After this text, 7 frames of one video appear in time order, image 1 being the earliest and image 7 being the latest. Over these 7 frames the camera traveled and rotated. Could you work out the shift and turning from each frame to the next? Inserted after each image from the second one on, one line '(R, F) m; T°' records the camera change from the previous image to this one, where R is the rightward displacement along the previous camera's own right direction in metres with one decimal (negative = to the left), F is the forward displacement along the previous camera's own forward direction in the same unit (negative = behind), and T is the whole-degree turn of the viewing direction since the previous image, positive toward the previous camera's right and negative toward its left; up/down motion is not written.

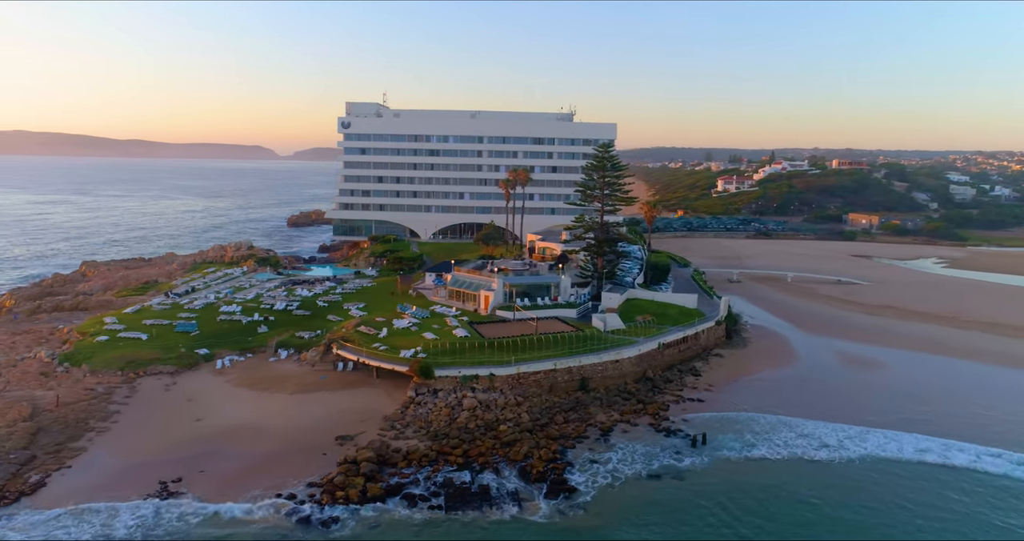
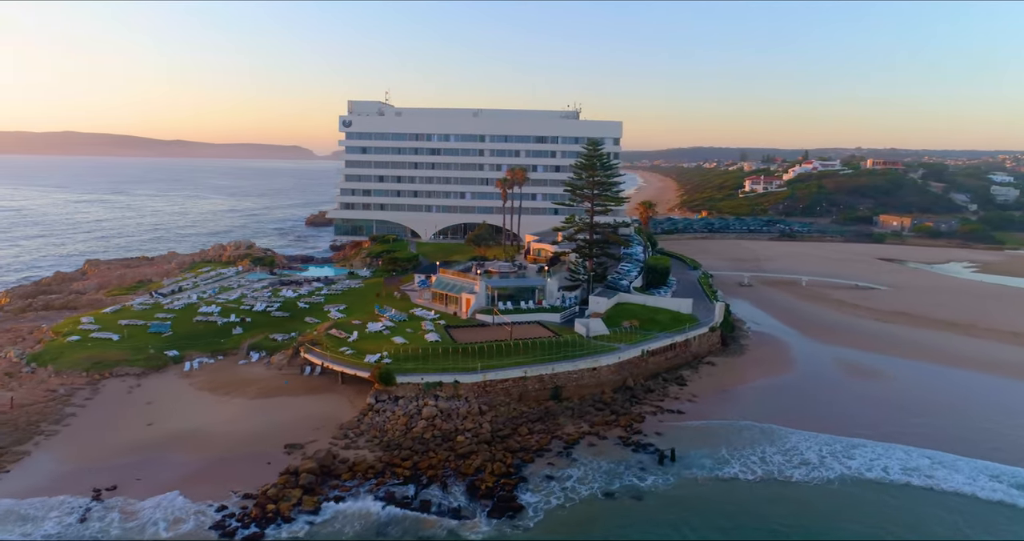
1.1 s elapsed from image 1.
(+2.6, +1.3) m; -3°
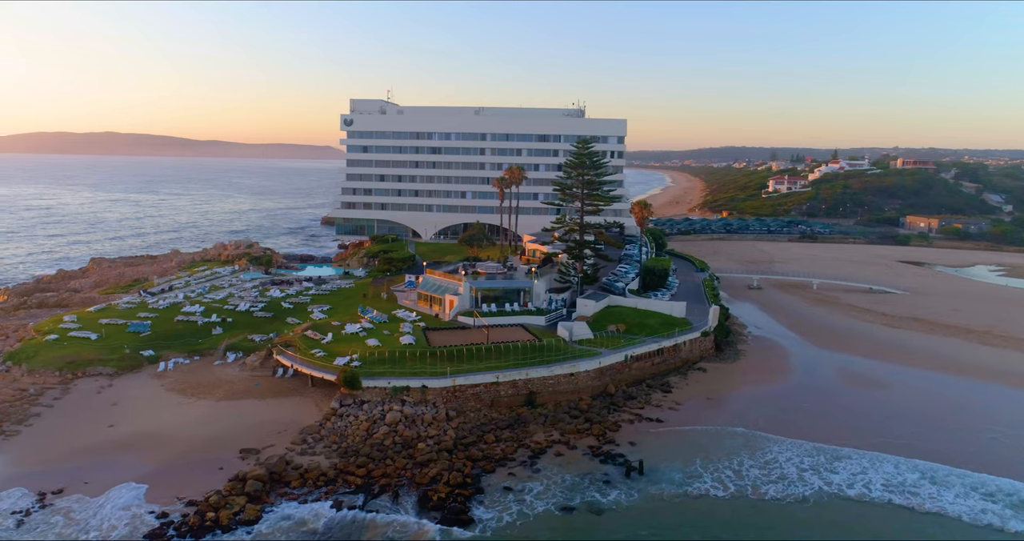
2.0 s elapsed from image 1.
(+2.1, +0.9) m; -2°
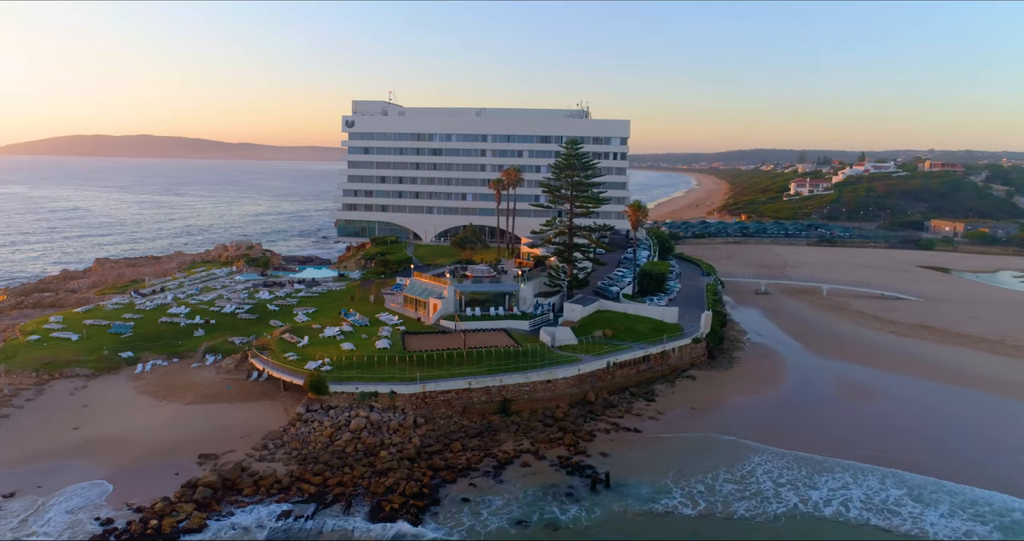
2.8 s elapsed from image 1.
(+2.0, +0.7) m; -2°
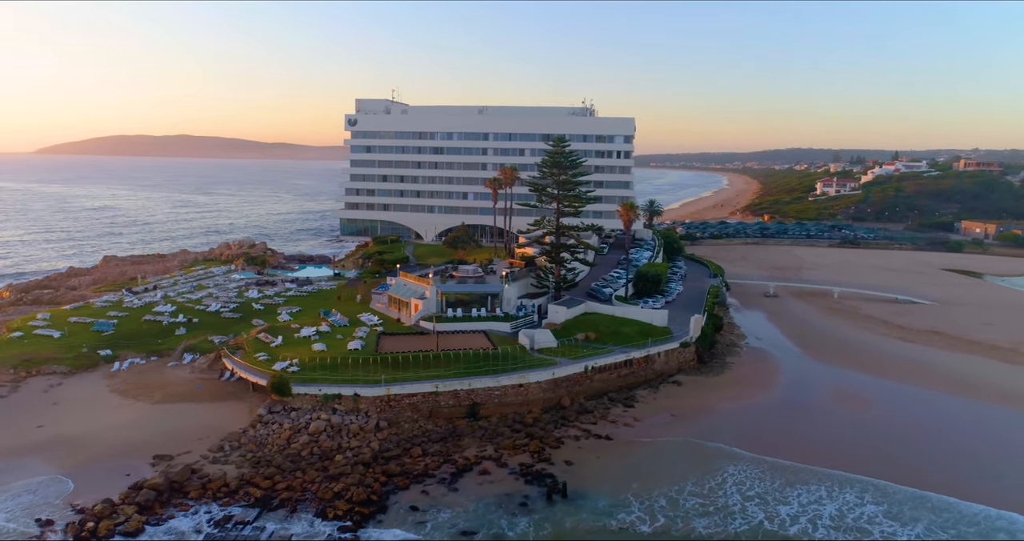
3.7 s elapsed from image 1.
(+2.2, +0.8) m; -2°
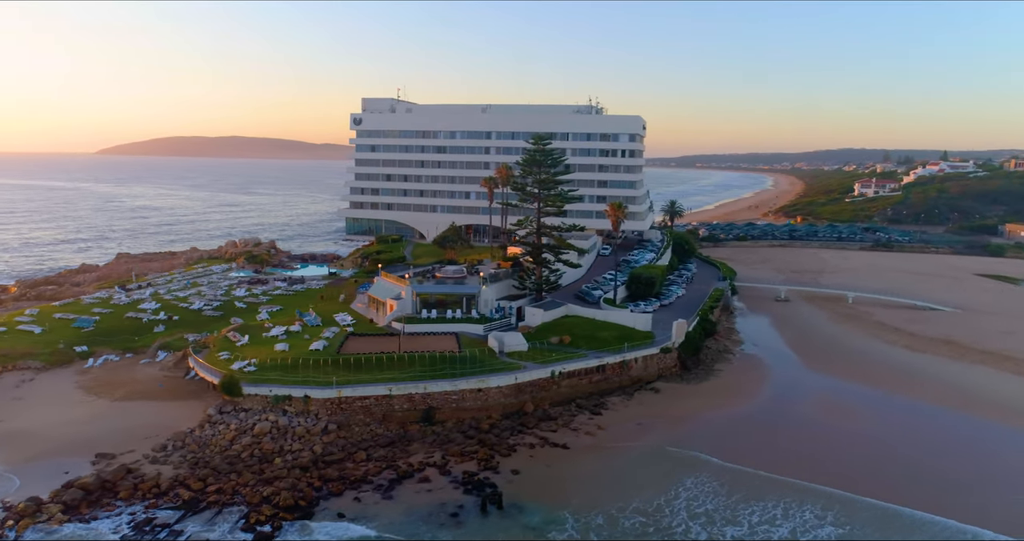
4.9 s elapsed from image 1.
(+3.0, +0.9) m; -3°
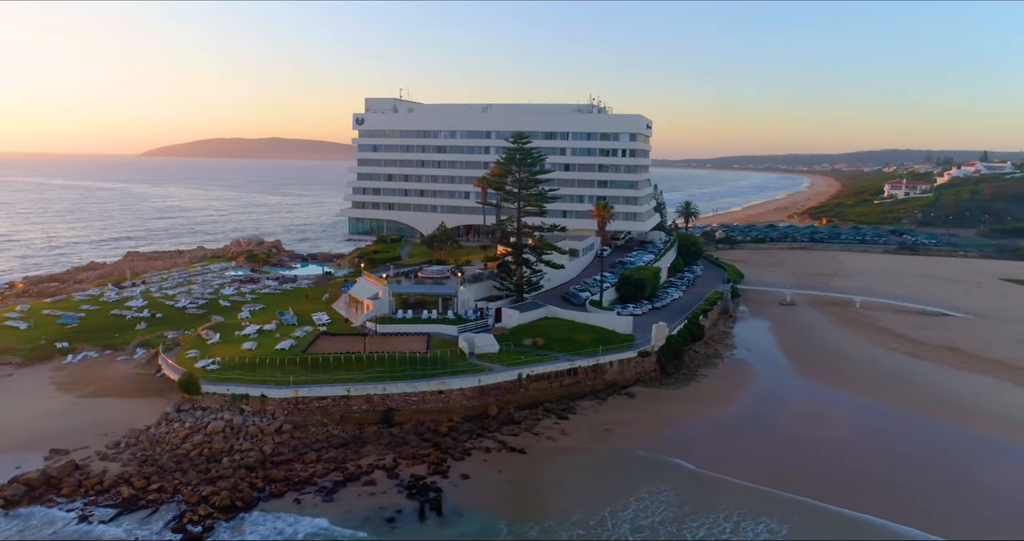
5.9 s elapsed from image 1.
(+2.6, +0.5) m; -2°
